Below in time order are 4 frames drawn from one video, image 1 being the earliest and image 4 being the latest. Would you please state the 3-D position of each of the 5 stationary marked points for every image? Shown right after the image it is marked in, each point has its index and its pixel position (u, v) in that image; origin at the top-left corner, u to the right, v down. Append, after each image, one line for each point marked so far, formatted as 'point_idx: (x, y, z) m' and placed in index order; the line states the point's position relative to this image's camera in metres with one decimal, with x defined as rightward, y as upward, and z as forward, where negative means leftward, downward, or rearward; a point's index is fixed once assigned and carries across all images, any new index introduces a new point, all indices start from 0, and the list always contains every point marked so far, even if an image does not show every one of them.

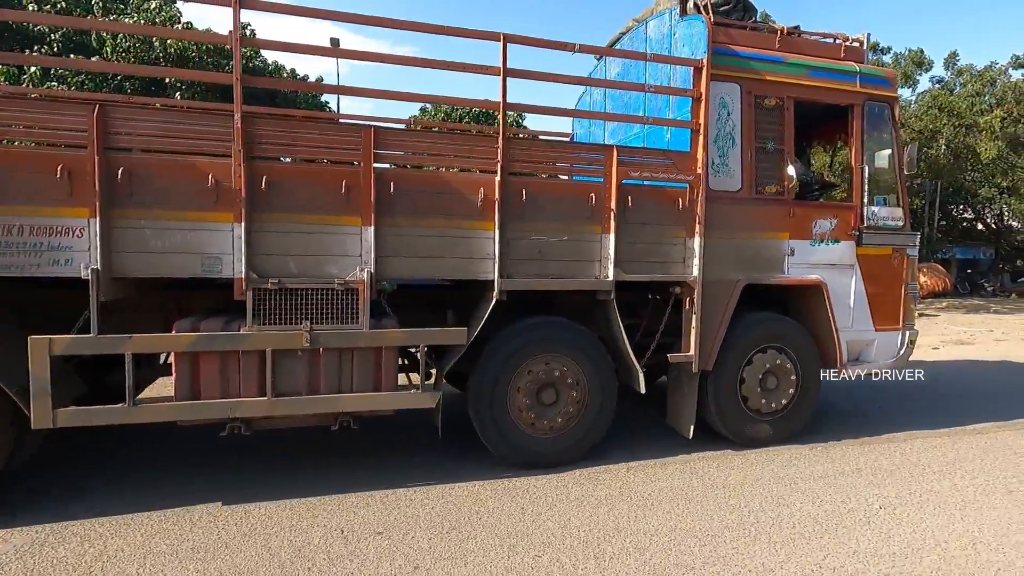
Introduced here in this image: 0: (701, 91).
0: (+1.7, +1.7, +4.6) m
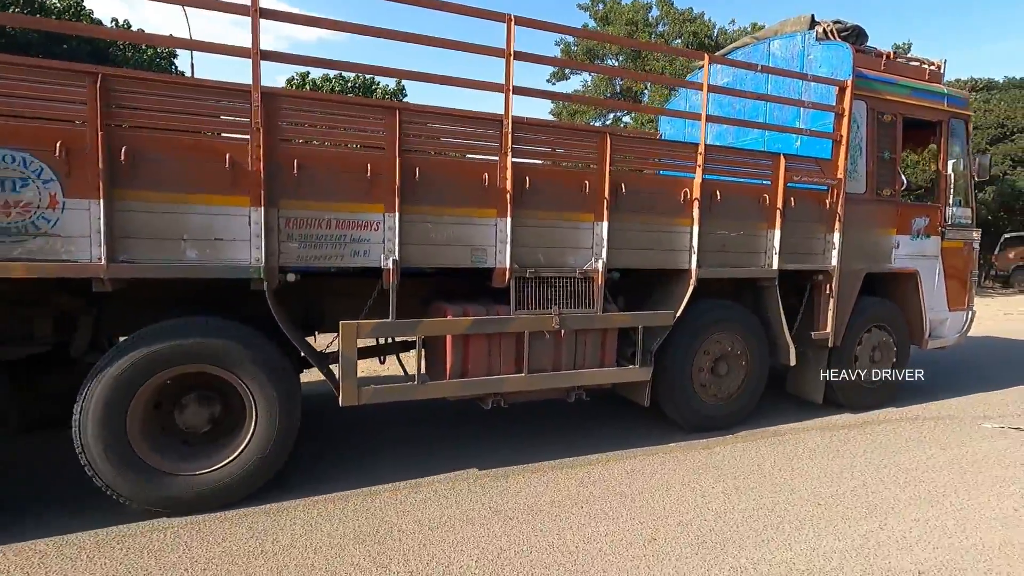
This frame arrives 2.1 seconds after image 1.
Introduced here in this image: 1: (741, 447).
0: (+3.3, +1.8, +5.4) m
1: (+2.0, -1.4, +4.7) m
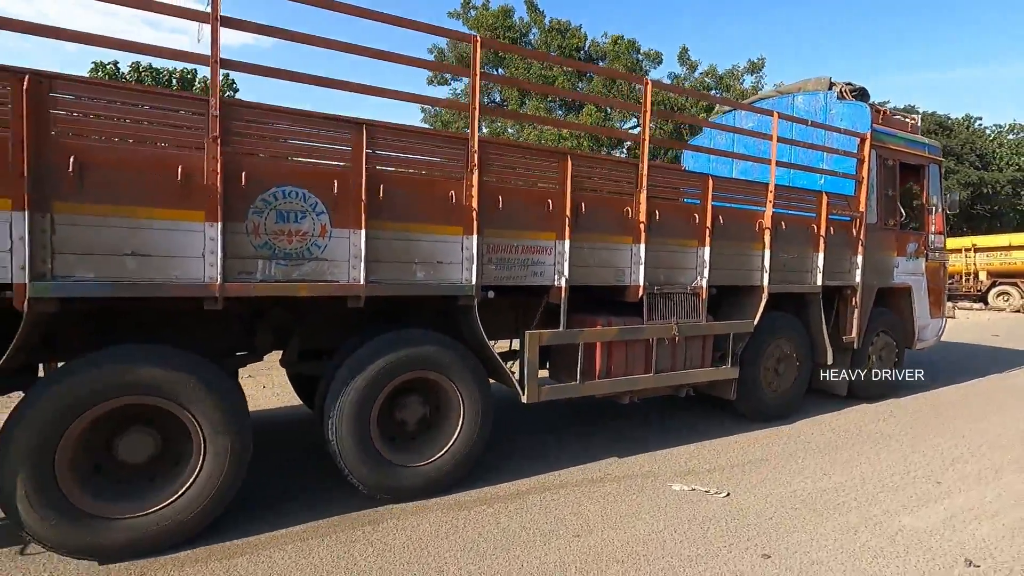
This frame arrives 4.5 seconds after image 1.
0: (+4.4, +1.7, +6.7) m
1: (+3.2, -1.5, +5.8) m
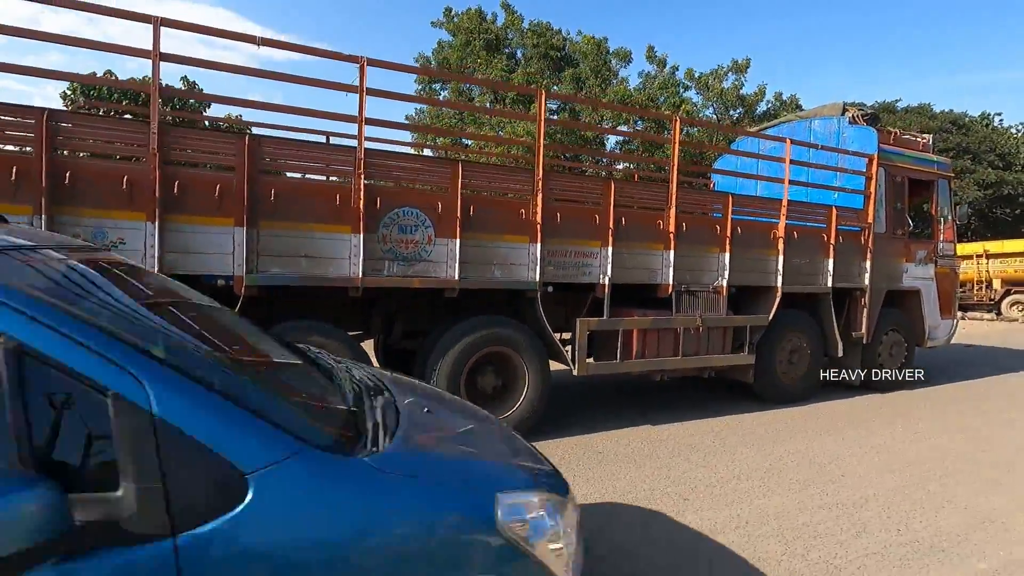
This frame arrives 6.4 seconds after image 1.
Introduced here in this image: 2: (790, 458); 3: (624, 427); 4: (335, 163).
0: (+5.1, +1.7, +7.6) m
1: (+3.8, -1.6, +6.7) m
2: (+2.5, -1.6, +5.0) m
3: (+1.1, -1.5, +5.7) m
4: (-1.5, +1.0, +4.5) m
